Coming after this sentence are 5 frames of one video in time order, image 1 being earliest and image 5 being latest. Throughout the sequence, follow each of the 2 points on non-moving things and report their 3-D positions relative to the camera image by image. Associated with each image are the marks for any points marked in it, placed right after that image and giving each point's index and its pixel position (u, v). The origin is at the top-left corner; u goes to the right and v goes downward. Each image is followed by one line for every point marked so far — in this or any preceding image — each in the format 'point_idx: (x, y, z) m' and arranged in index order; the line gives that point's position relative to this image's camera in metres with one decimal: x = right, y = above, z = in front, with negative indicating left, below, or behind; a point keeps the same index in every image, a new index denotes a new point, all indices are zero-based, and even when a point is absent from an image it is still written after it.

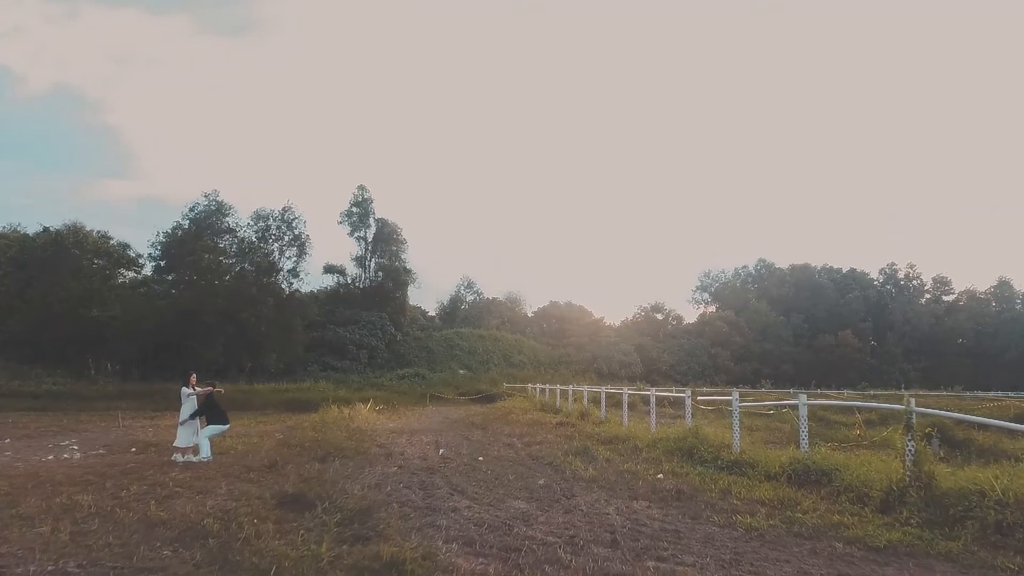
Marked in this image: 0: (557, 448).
0: (+0.8, -2.8, +13.2) m
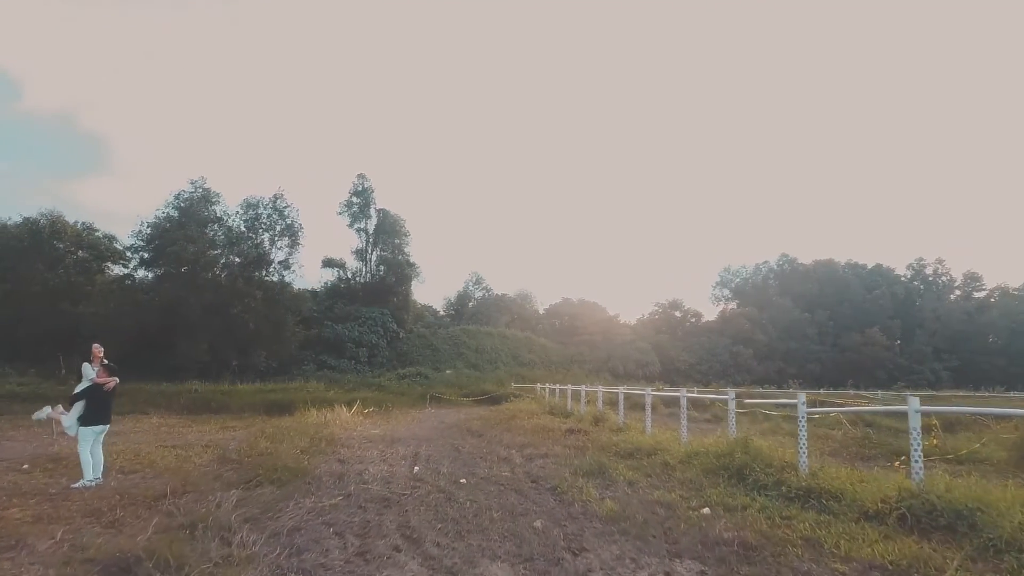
0: (+0.7, -2.4, +10.3) m
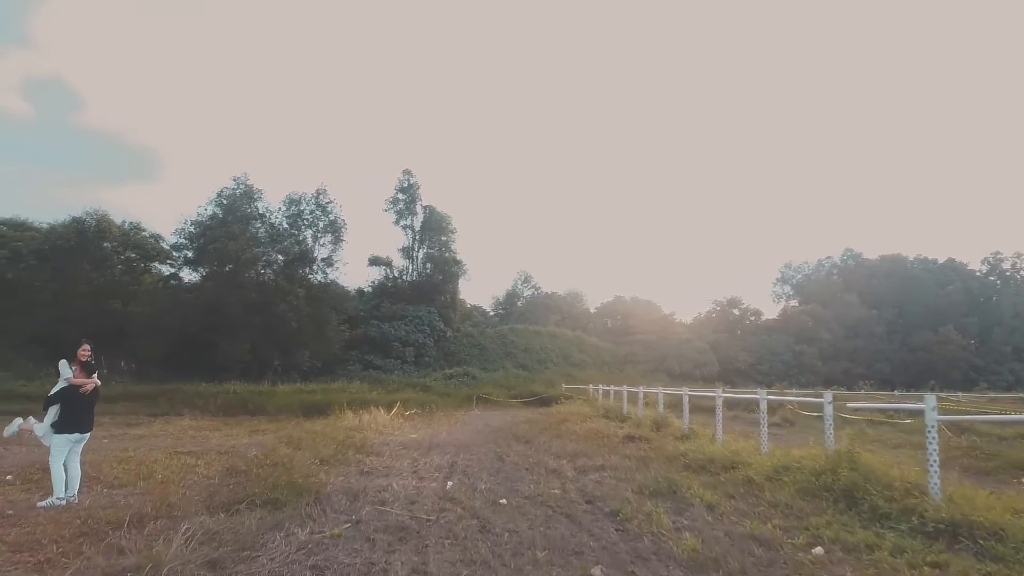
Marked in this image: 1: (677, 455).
0: (+1.3, -2.2, +8.7) m
1: (+2.4, -2.4, +10.8) m
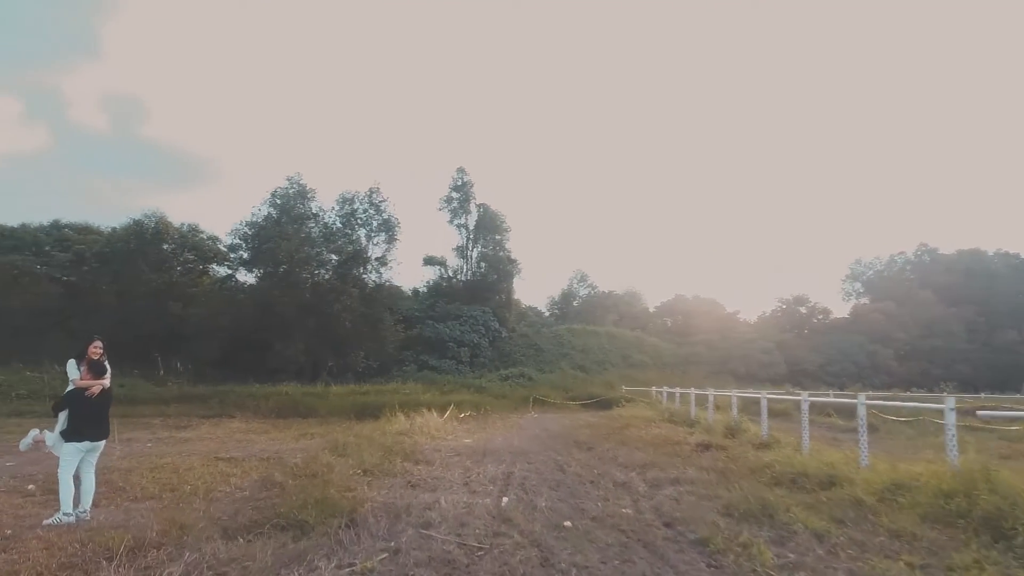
0: (+2.0, -2.1, +7.5) m
1: (+3.1, -2.3, +9.5) m
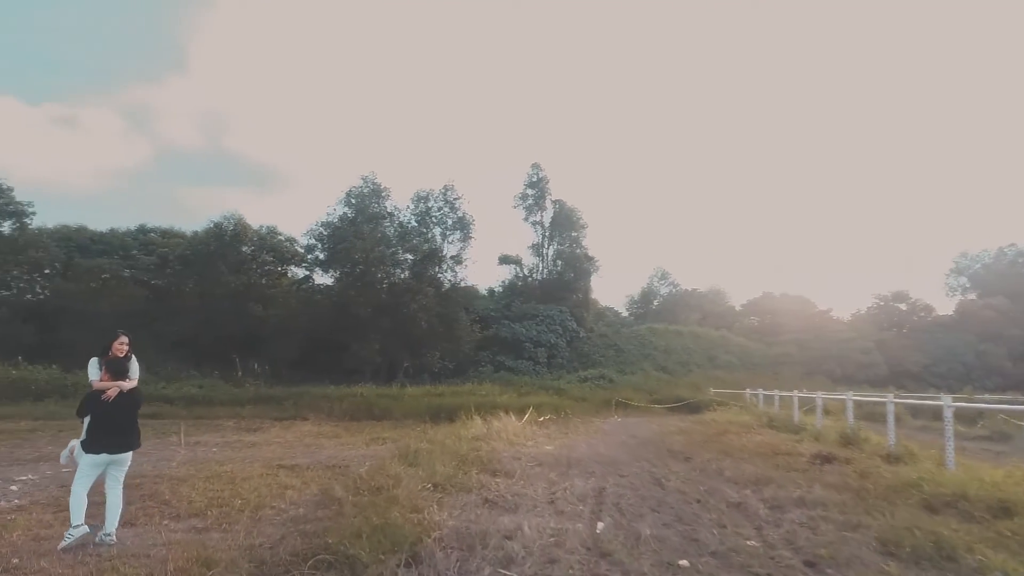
0: (+2.7, -1.9, +6.0) m
1: (+4.1, -2.1, +7.9) m
